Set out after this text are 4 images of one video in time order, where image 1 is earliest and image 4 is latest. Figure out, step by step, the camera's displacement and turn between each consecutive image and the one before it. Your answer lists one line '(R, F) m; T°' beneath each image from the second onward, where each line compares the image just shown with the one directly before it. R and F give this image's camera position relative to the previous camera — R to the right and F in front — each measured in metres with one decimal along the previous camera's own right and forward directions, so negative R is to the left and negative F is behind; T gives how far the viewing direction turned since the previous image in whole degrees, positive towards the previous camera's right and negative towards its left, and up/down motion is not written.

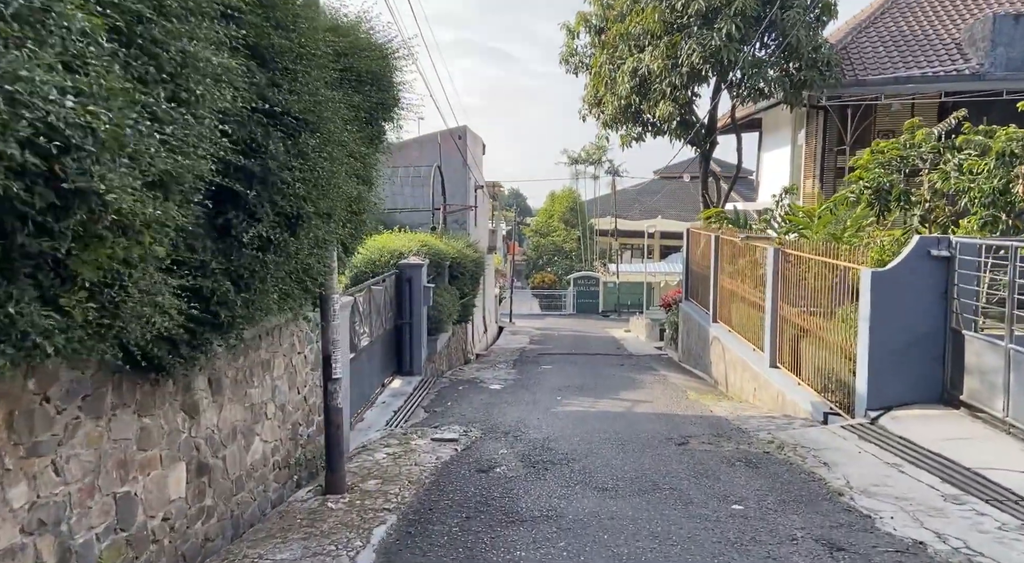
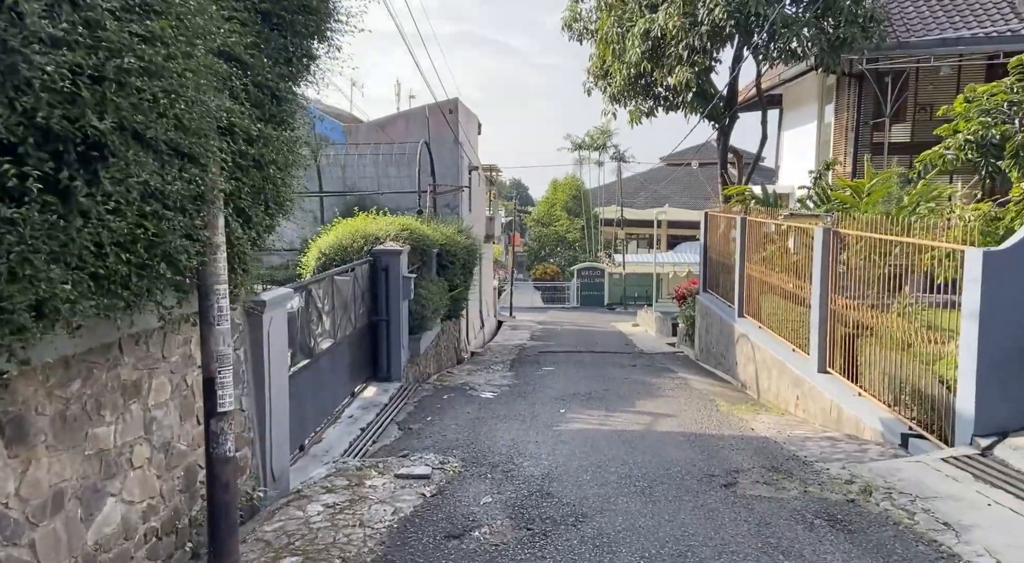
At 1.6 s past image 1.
(+0.1, +1.6) m; 0°
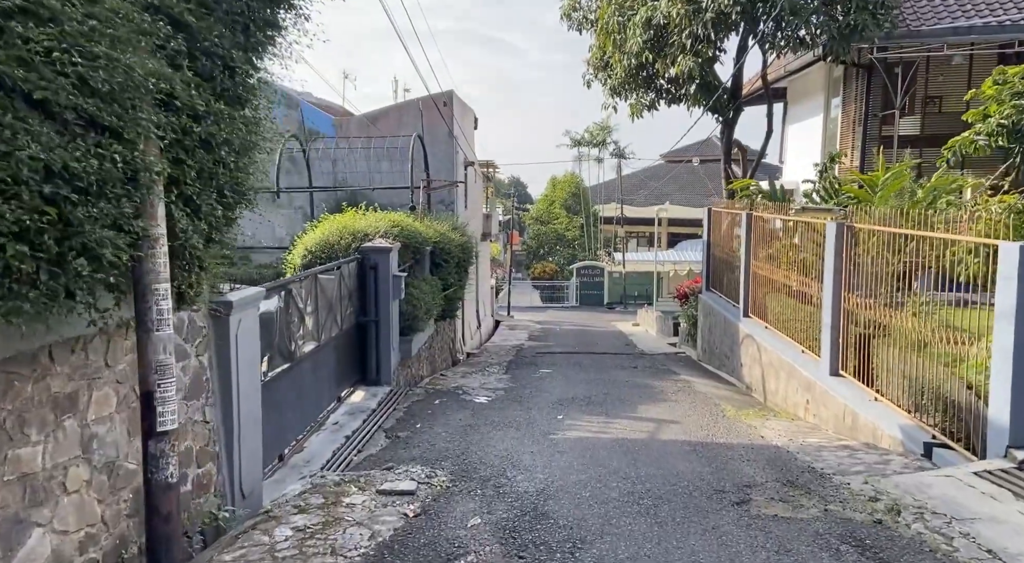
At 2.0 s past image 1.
(0.0, +0.4) m; 0°
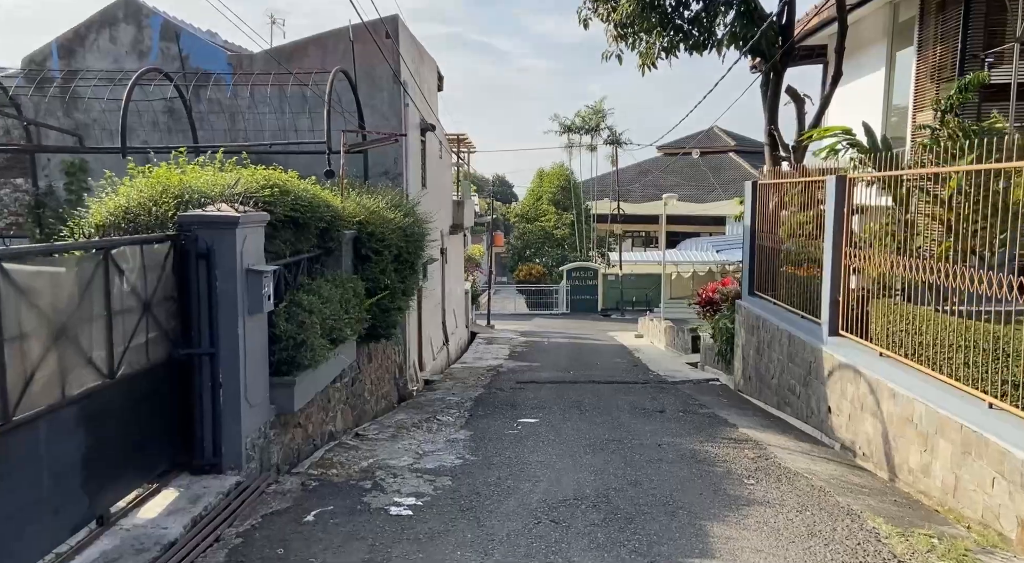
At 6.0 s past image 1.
(+0.2, +3.8) m; +1°
